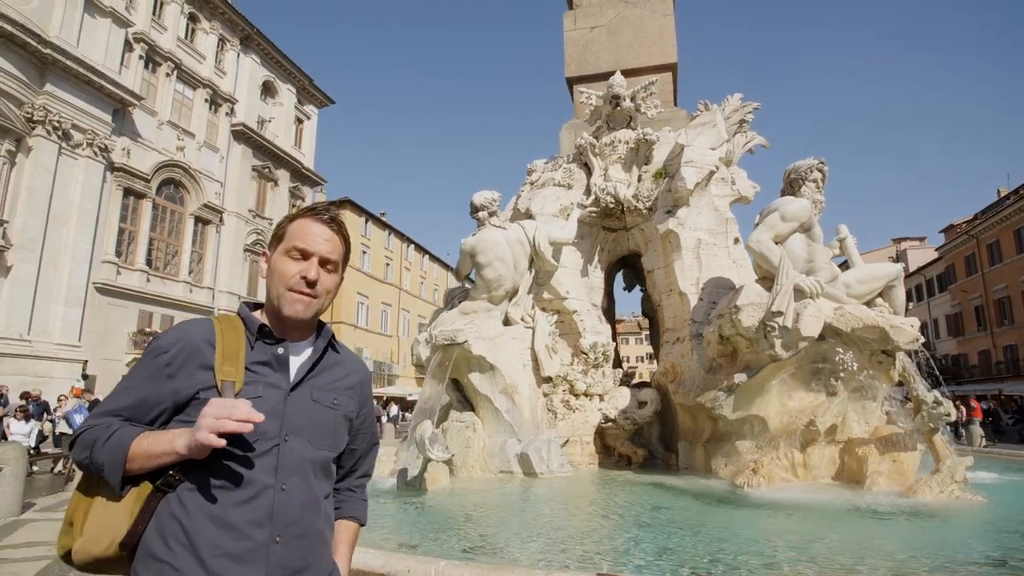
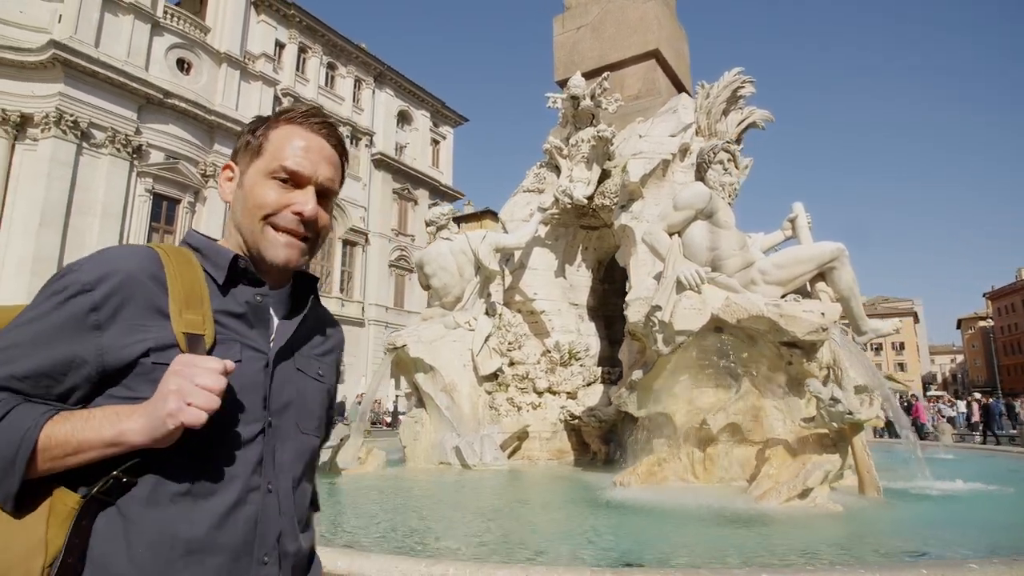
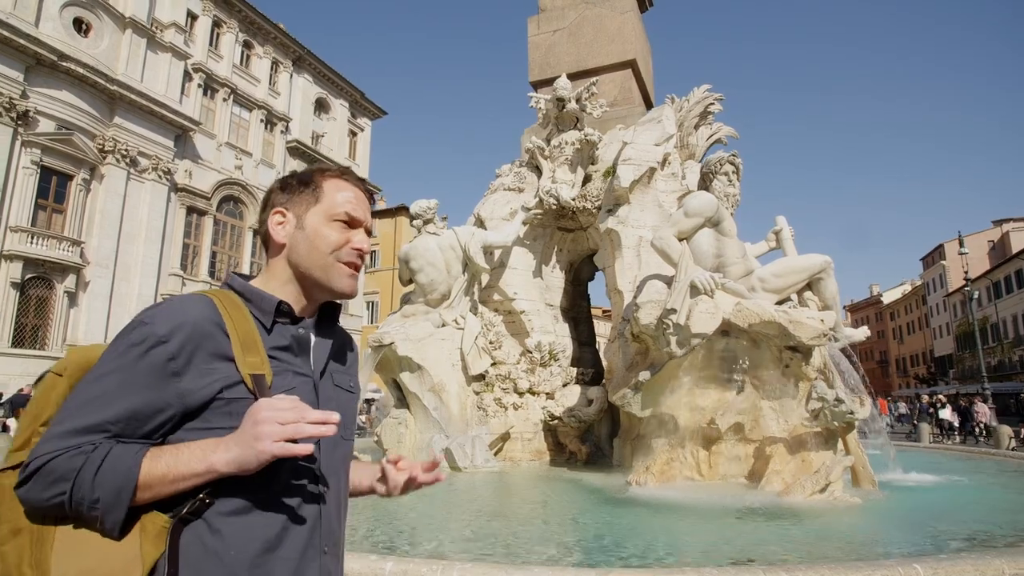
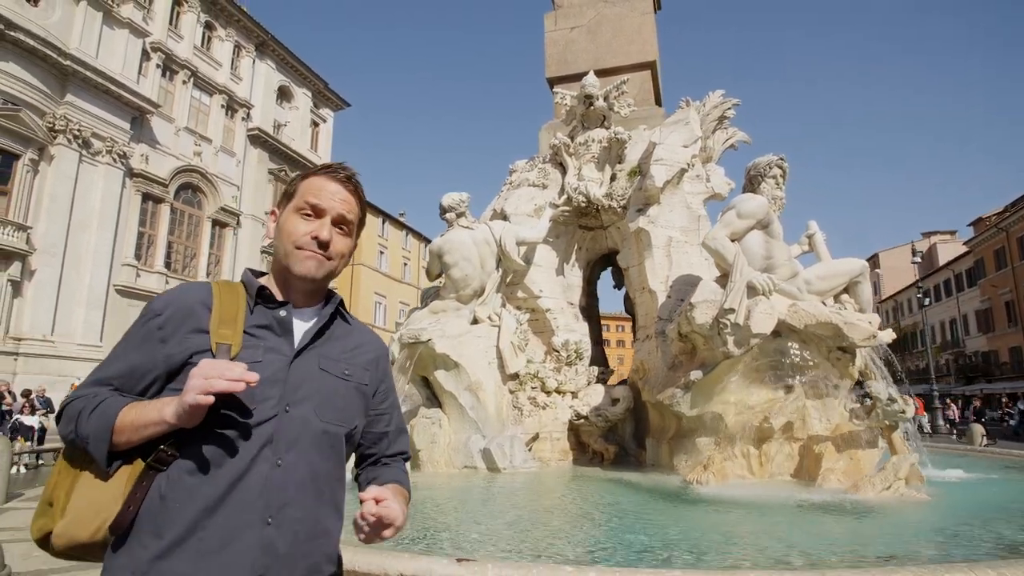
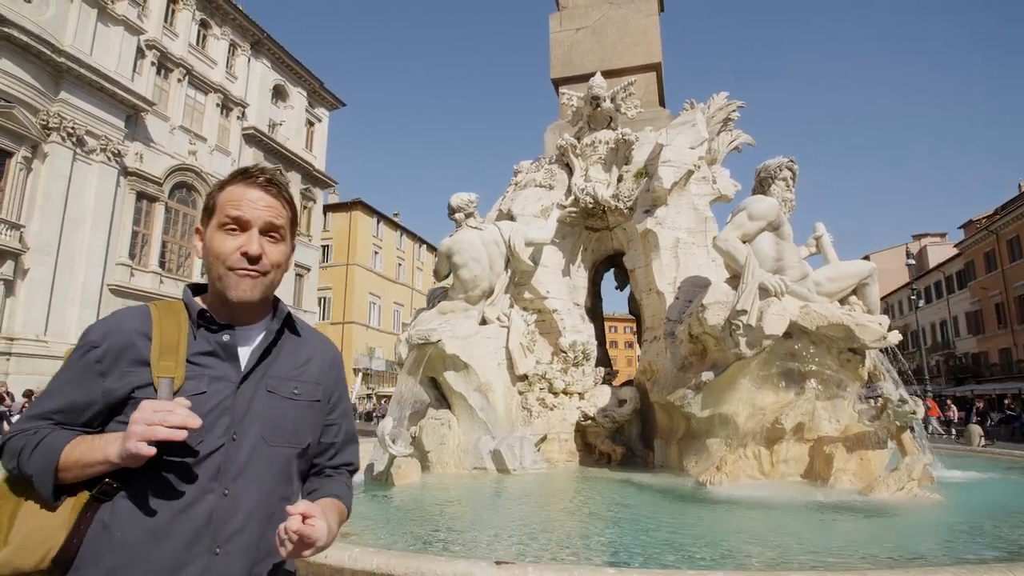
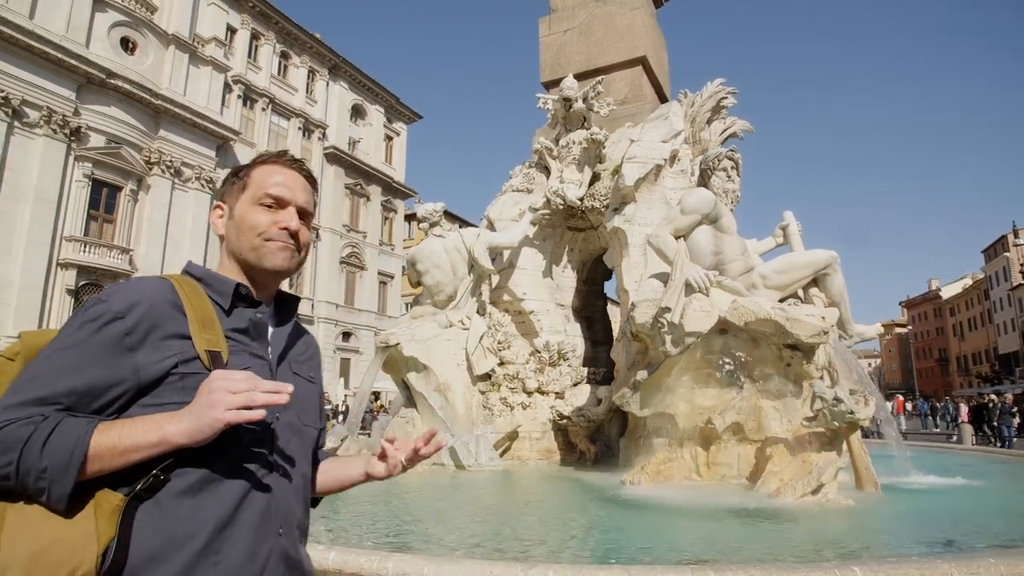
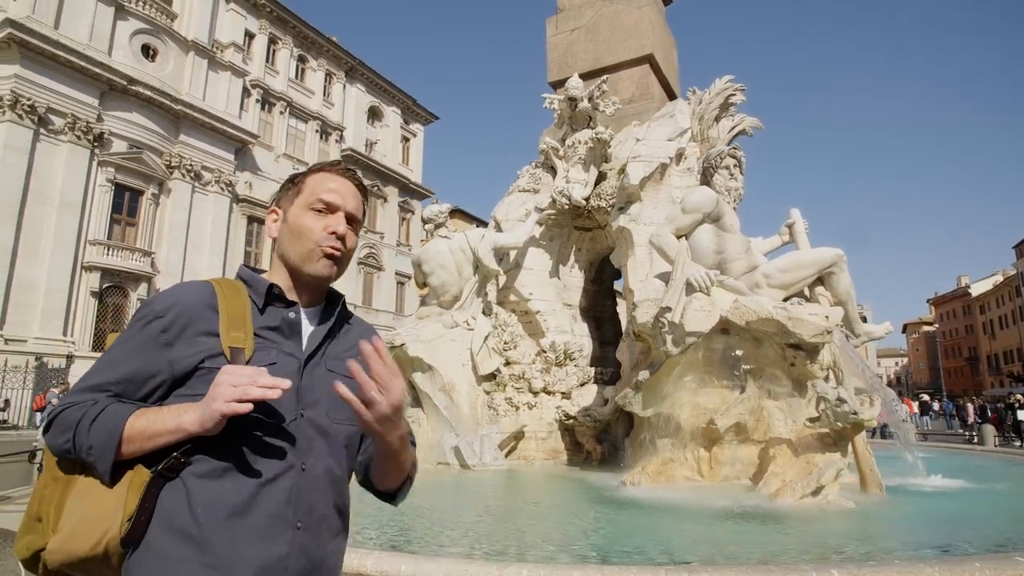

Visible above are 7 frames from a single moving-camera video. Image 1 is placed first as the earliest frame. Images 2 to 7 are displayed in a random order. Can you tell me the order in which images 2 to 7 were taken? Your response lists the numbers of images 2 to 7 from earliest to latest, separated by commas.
5, 4, 3, 6, 7, 2
